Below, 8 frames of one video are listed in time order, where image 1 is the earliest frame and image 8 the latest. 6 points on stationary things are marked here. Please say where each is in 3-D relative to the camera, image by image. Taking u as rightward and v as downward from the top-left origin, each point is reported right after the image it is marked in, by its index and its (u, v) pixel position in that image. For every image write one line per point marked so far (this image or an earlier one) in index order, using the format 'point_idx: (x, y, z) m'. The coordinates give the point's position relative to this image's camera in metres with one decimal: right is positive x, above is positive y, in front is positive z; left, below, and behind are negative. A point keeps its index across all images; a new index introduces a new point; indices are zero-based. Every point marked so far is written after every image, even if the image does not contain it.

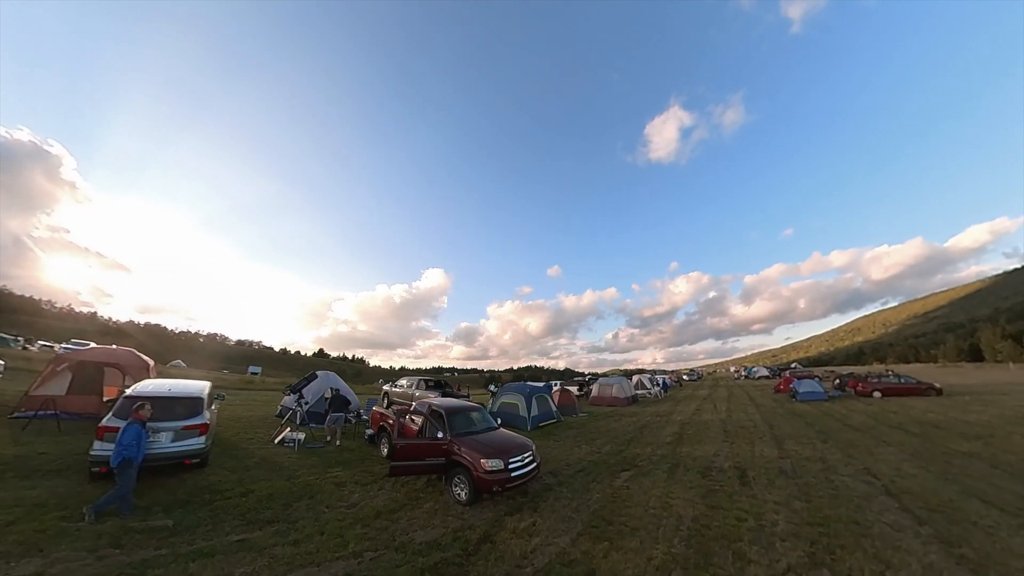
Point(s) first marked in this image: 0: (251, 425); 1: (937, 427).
0: (-10.5, -5.5, +16.6) m
1: (+19.2, -6.3, +18.9) m
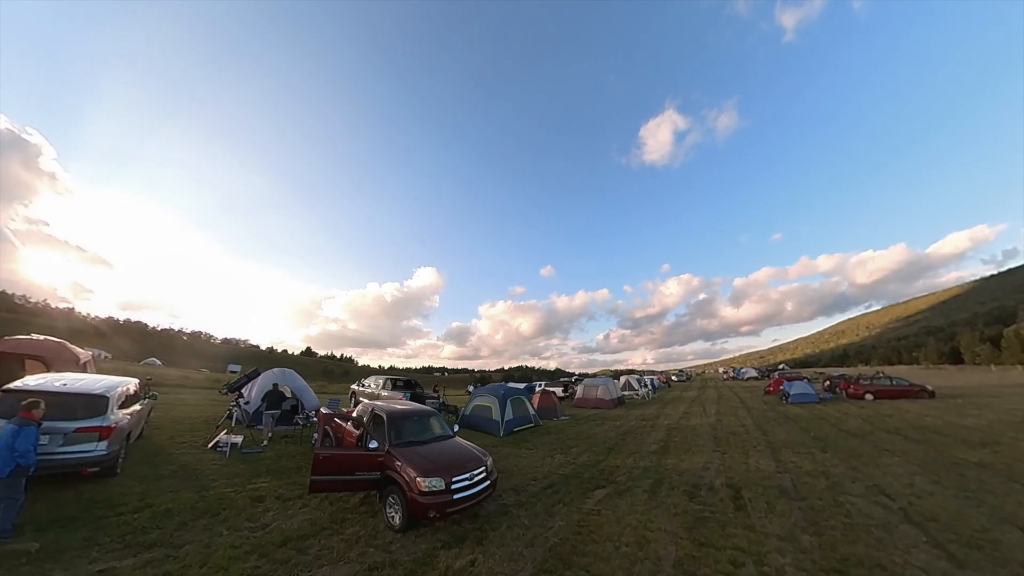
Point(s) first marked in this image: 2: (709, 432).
0: (-11.5, -5.1, +14.9) m
1: (+18.1, -6.1, +17.8) m
2: (+7.0, -5.2, +15.0) m
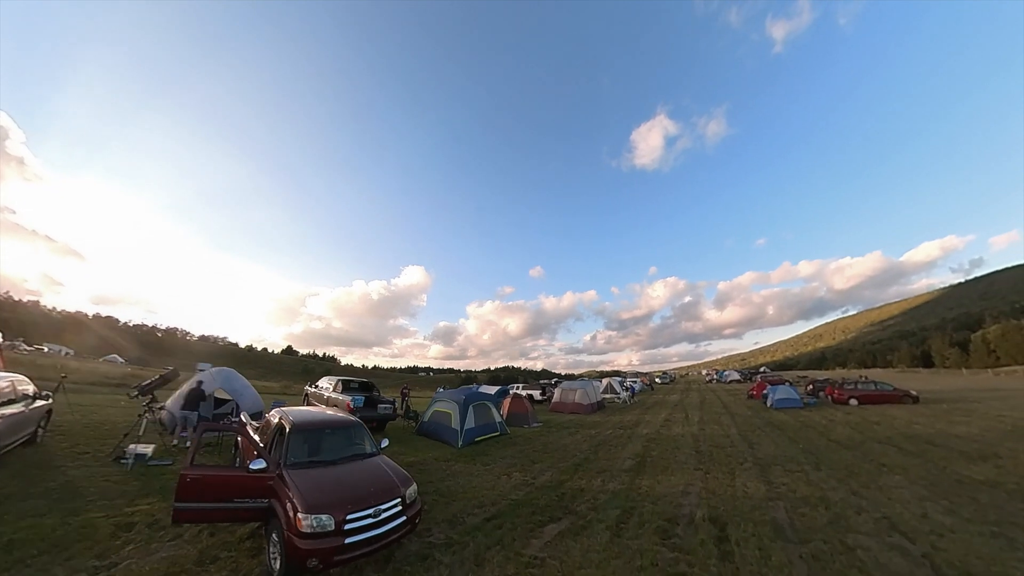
0: (-12.8, -4.7, +13.0) m
1: (+16.7, -6.2, +16.7) m
2: (+5.8, -5.0, +13.6) m
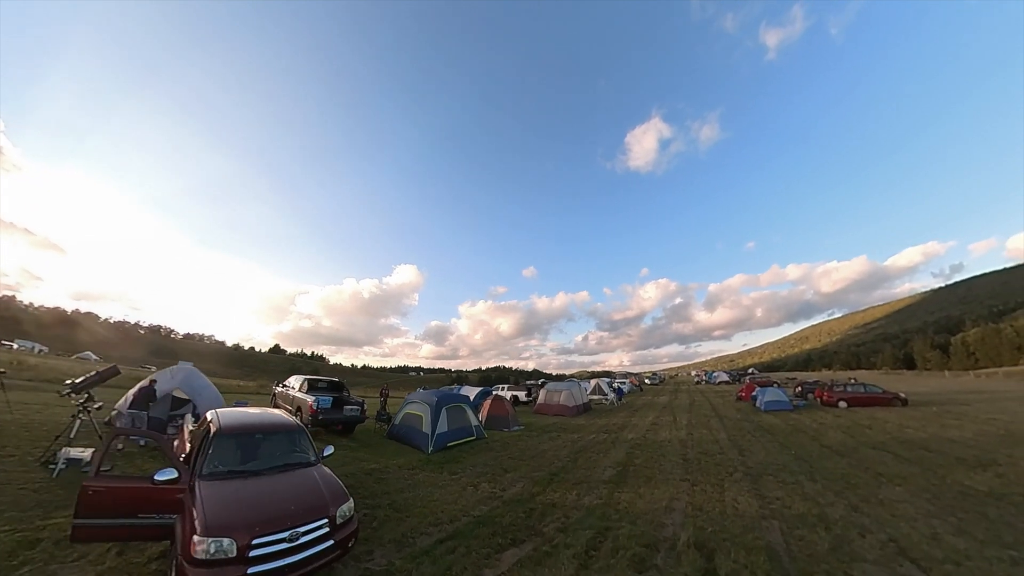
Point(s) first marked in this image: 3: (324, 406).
0: (-13.6, -4.4, +11.8) m
1: (+15.9, -6.2, +16.1) m
2: (+5.0, -4.9, +12.7) m
3: (-7.5, -4.4, +16.3) m
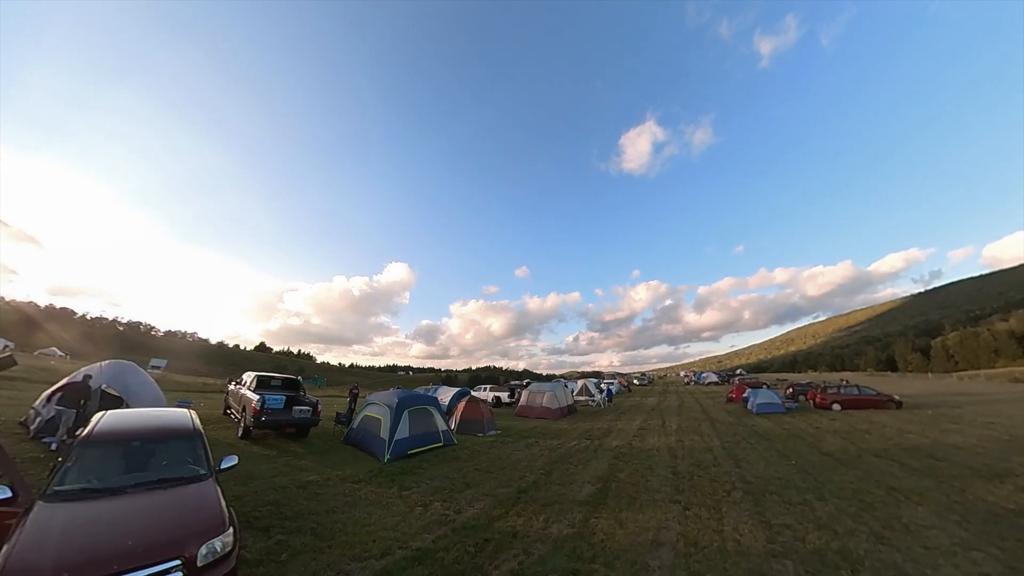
0: (-14.4, -4.0, +10.0) m
1: (+15.0, -6.0, +14.9) m
2: (+4.1, -4.6, +11.3) m
3: (-8.4, -4.1, +14.6) m
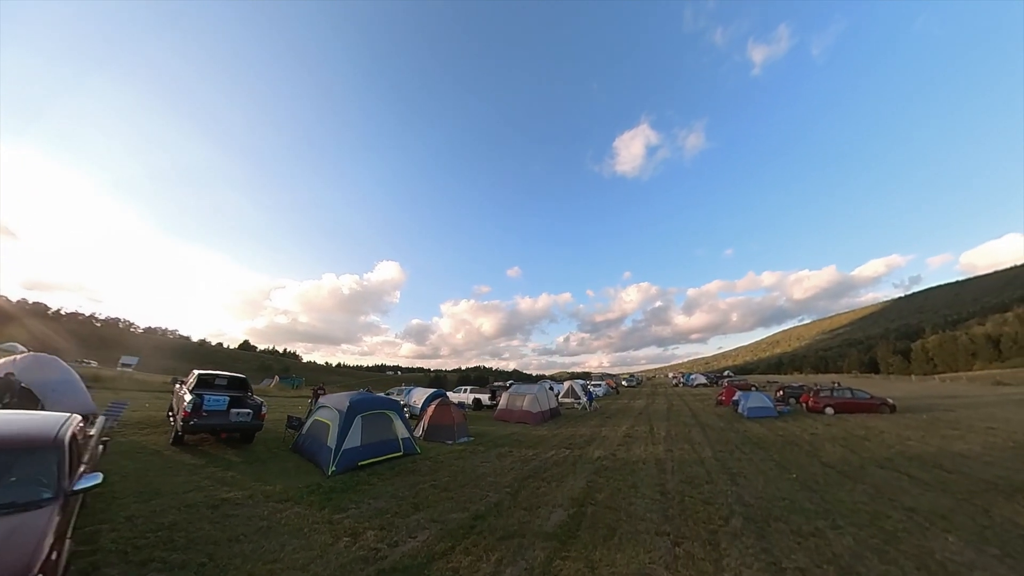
0: (-15.2, -3.6, +8.1) m
1: (+14.0, -5.9, +13.7) m
2: (+3.3, -4.4, +9.9) m
3: (-9.3, -3.7, +12.9) m
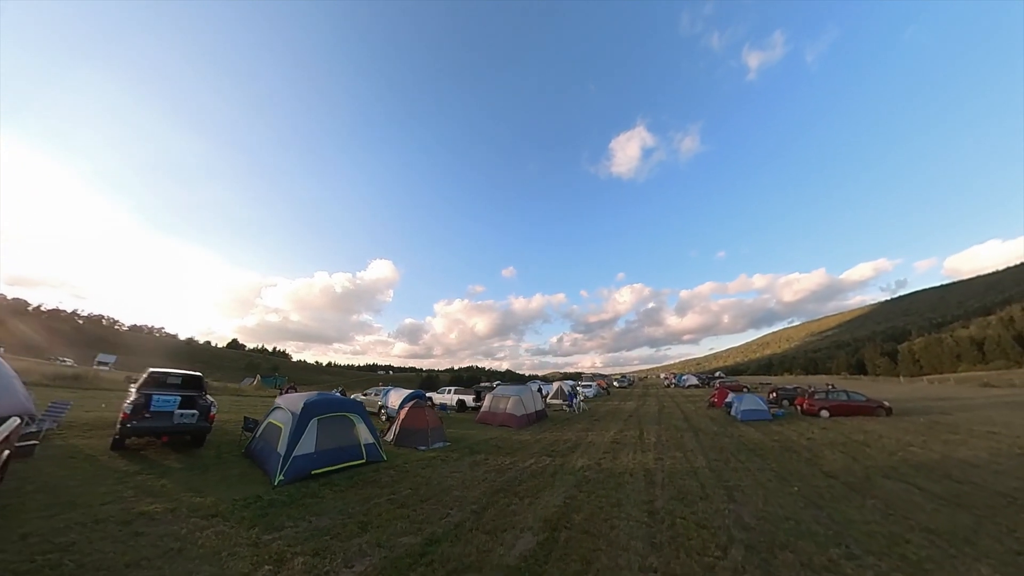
0: (-15.8, -3.2, +6.7) m
1: (+13.3, -5.8, +12.7) m
2: (+2.7, -4.2, +8.7) m
3: (-10.0, -3.4, +11.6) m
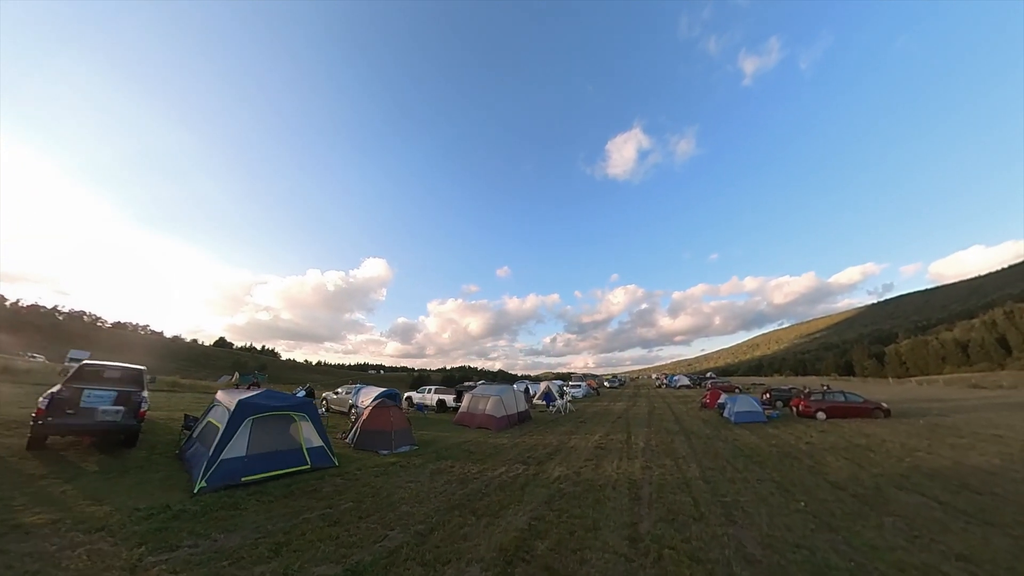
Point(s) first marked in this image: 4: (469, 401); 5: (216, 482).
0: (-16.5, -2.8, +5.1) m
1: (+12.5, -5.5, +11.5) m
2: (+1.9, -3.9, +7.3) m
3: (-10.7, -3.0, +10.0) m
4: (-2.0, -5.3, +19.9) m
5: (-5.5, -3.8, +7.6) m
